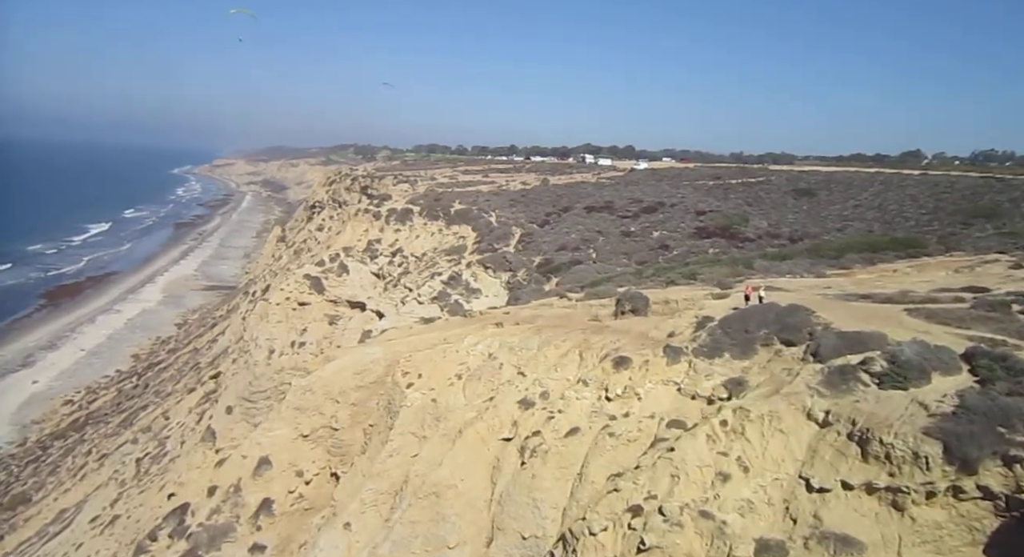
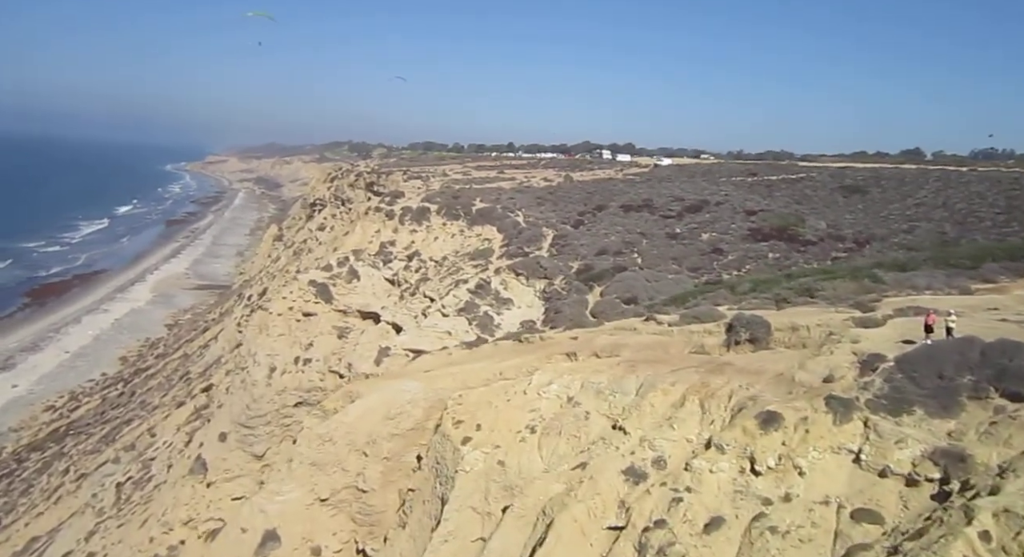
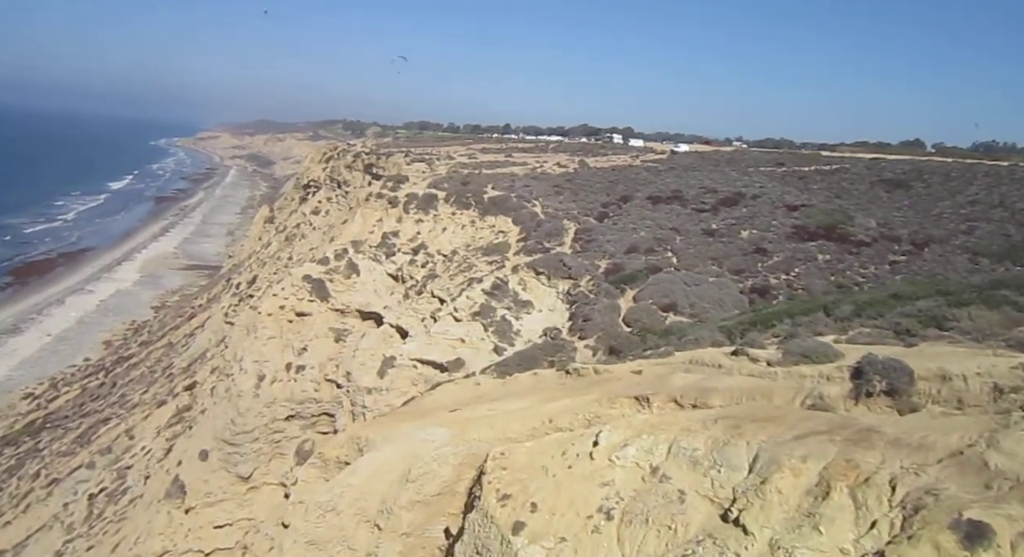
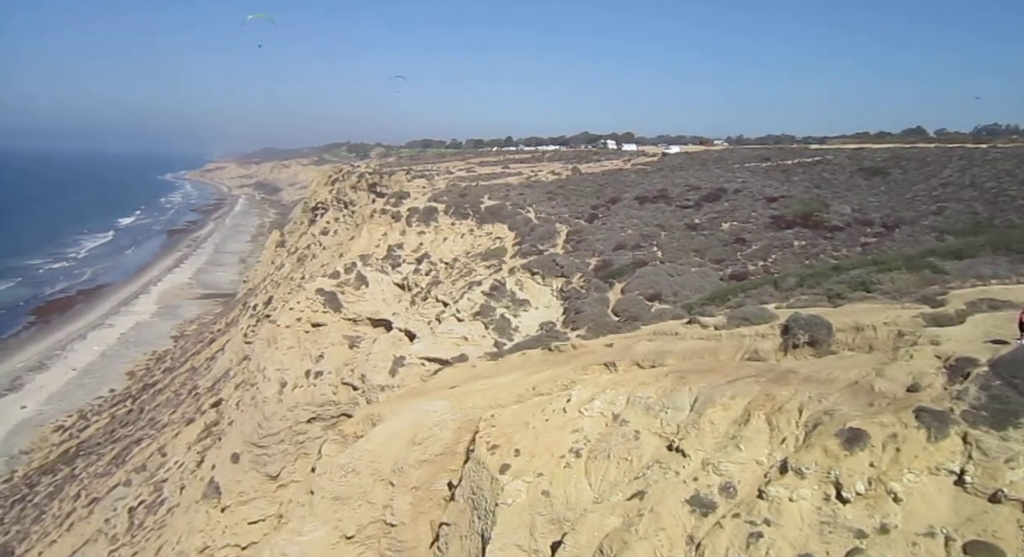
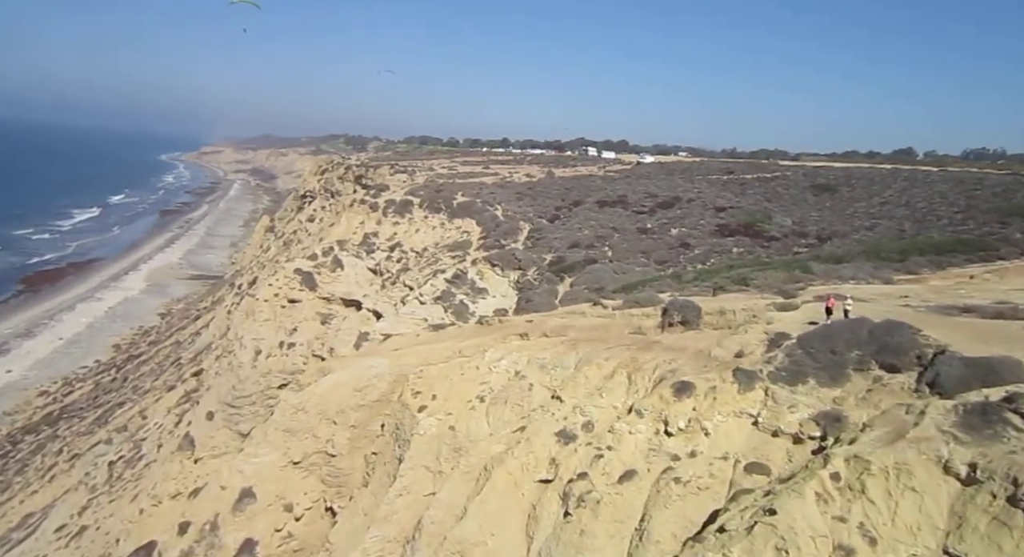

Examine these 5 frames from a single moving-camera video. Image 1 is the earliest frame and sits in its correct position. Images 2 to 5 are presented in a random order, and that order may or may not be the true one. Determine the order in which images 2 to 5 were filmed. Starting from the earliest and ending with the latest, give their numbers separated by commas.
5, 2, 4, 3
